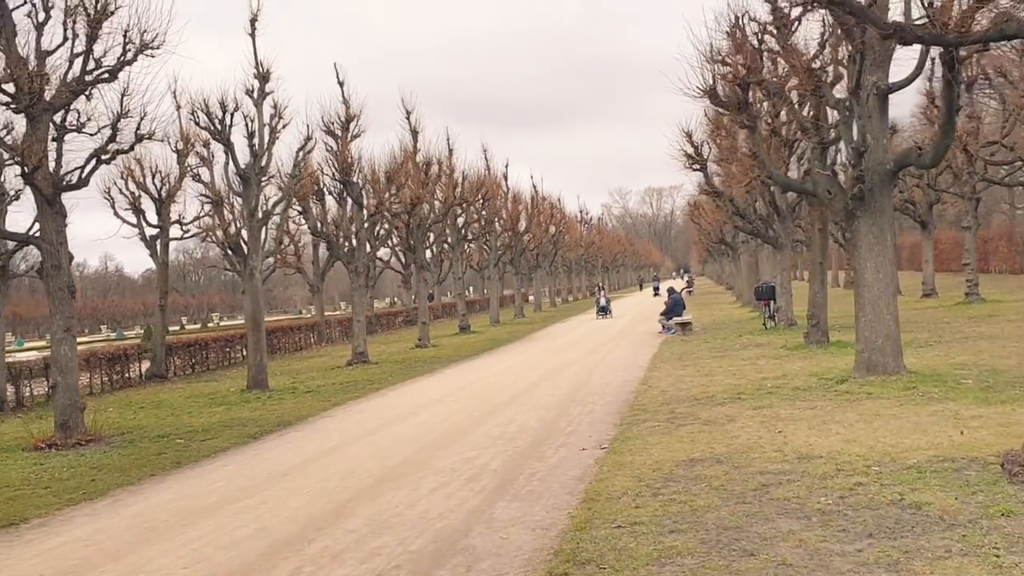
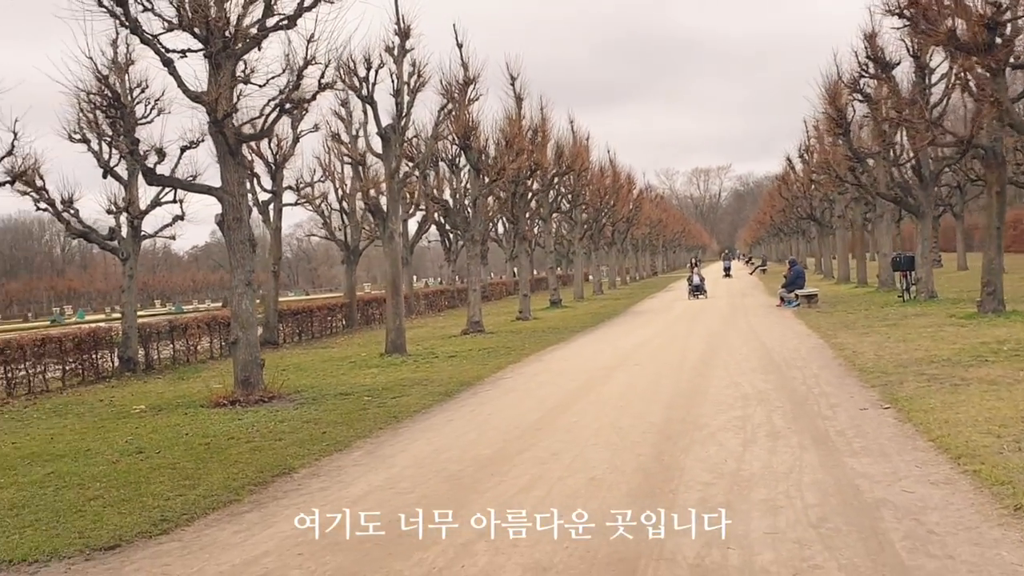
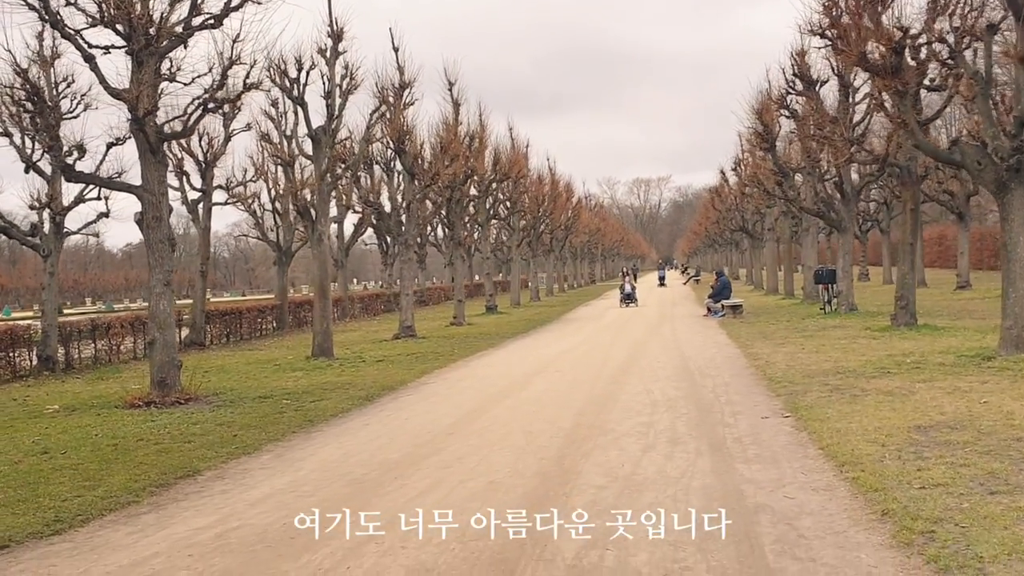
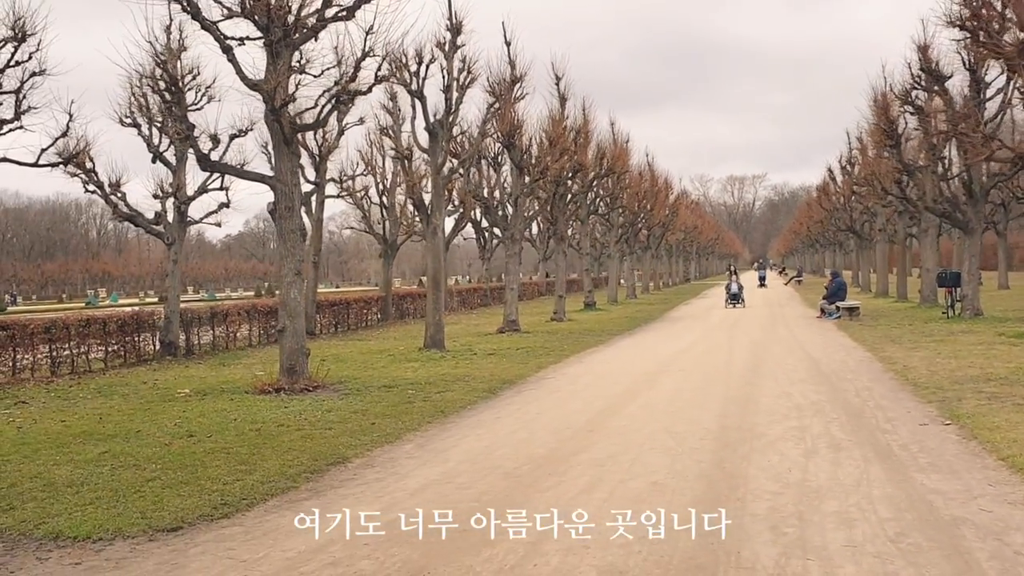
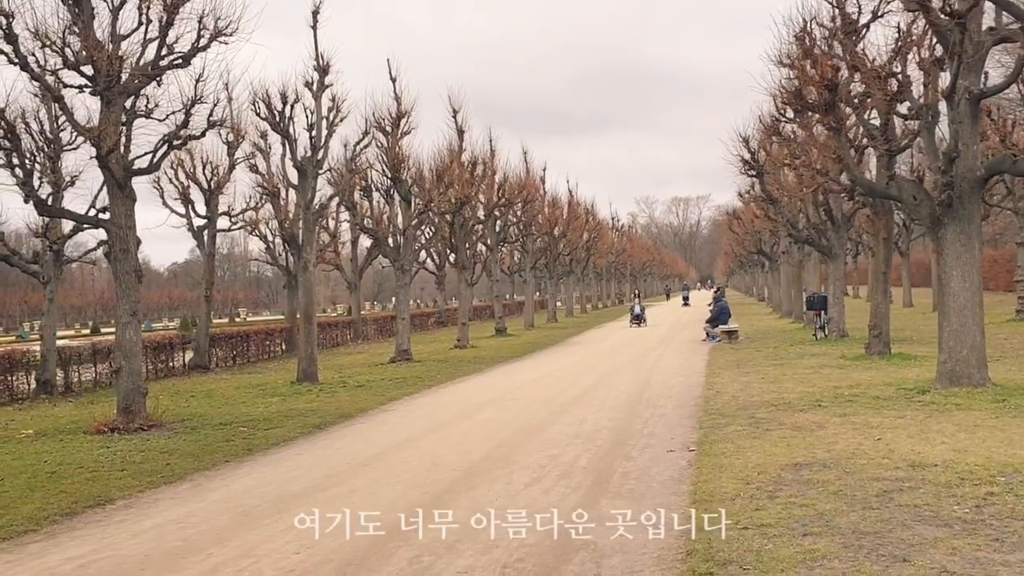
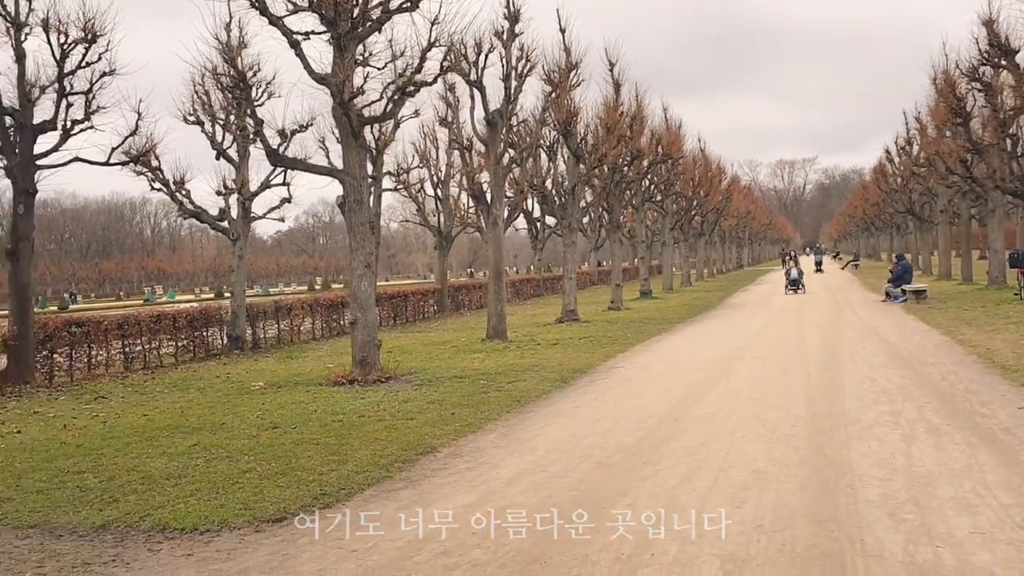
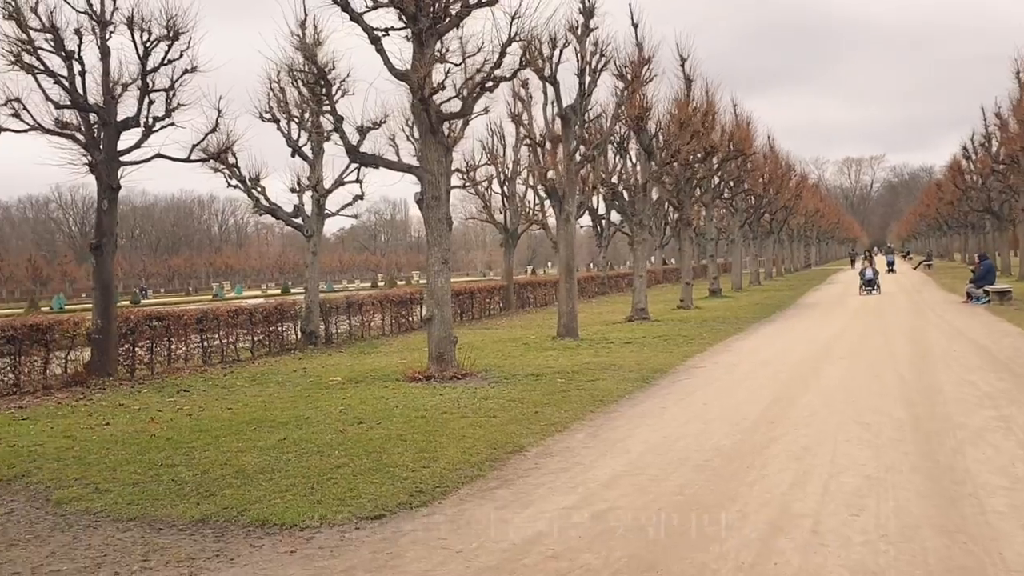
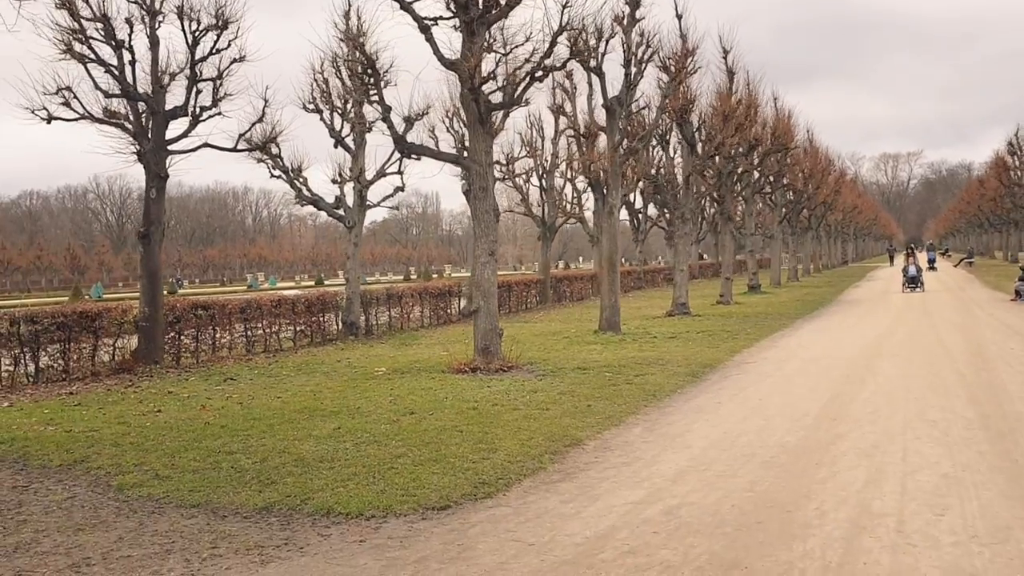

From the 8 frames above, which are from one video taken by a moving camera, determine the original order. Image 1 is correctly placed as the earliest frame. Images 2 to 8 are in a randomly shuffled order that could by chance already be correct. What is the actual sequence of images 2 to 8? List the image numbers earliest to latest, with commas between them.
5, 3, 2, 4, 6, 7, 8
